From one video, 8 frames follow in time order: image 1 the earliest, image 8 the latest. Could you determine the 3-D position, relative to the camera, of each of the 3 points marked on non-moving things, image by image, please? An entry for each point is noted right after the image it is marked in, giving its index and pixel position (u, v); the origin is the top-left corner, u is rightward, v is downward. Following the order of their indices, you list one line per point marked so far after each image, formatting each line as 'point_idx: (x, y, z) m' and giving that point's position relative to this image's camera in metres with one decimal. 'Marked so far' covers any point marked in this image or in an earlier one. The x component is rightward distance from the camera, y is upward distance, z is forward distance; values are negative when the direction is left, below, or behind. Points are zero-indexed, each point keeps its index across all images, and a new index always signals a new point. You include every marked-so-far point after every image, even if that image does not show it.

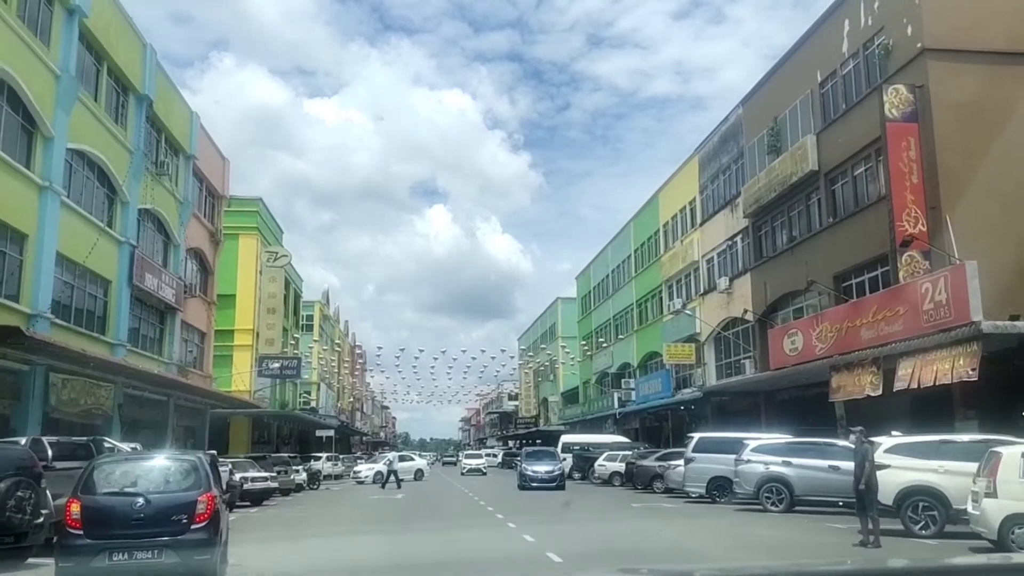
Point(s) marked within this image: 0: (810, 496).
0: (+6.3, -4.4, +19.3) m
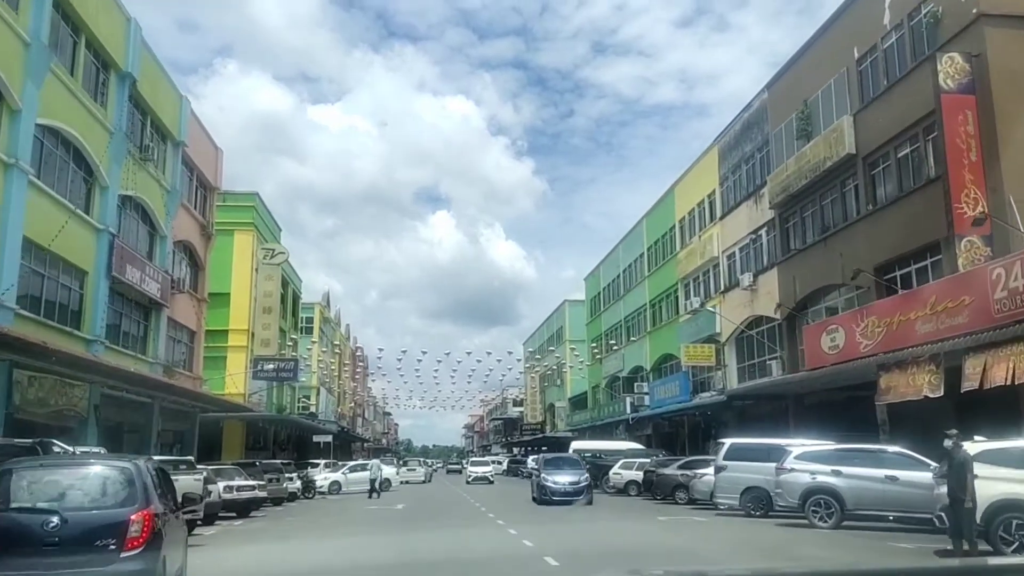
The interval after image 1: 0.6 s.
0: (+6.5, -4.1, +17.1) m
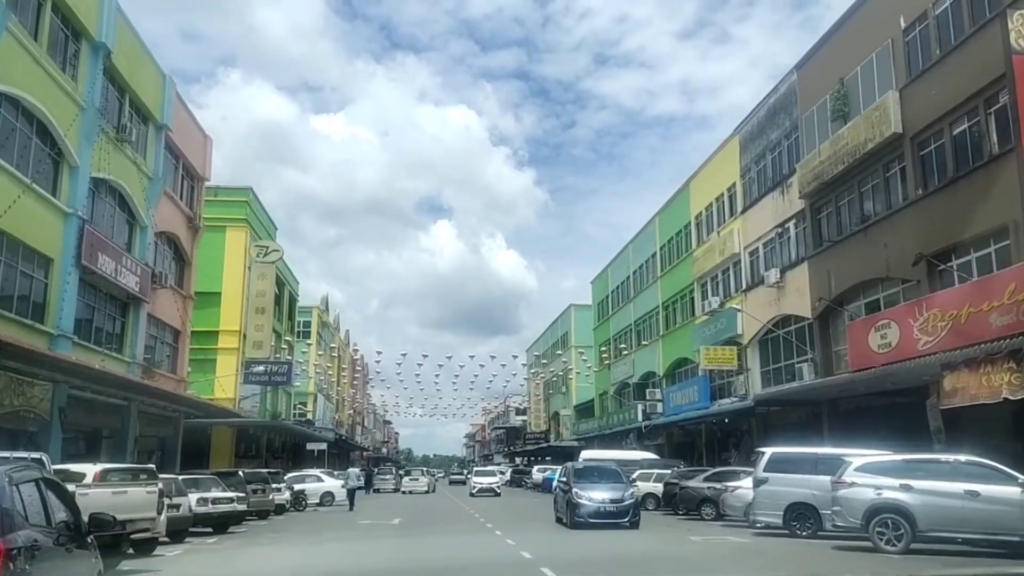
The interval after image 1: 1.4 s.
0: (+6.7, -3.8, +14.6) m
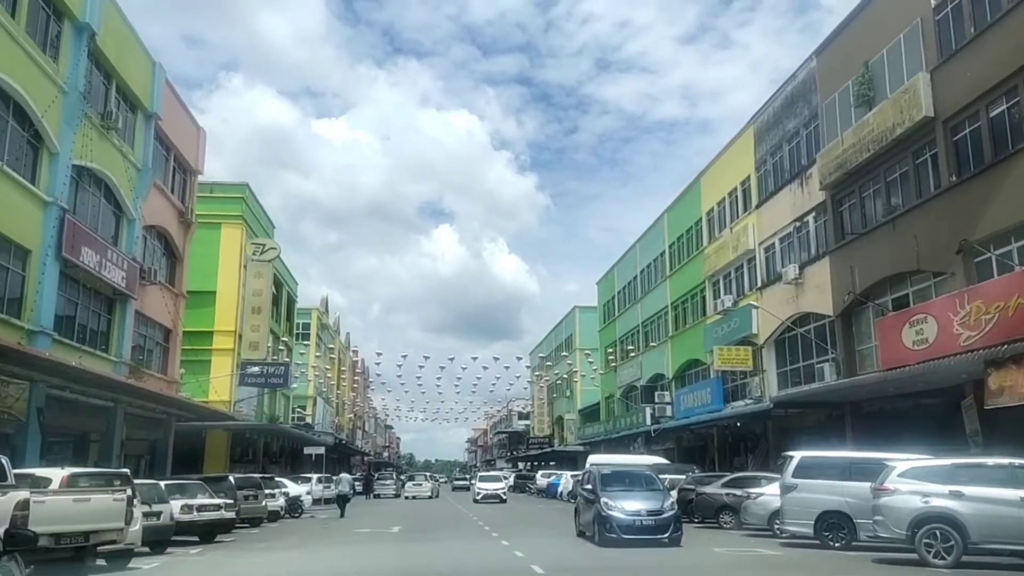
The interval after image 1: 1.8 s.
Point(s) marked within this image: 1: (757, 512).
0: (+6.9, -3.6, +13.1) m
1: (+5.2, -4.7, +19.6) m
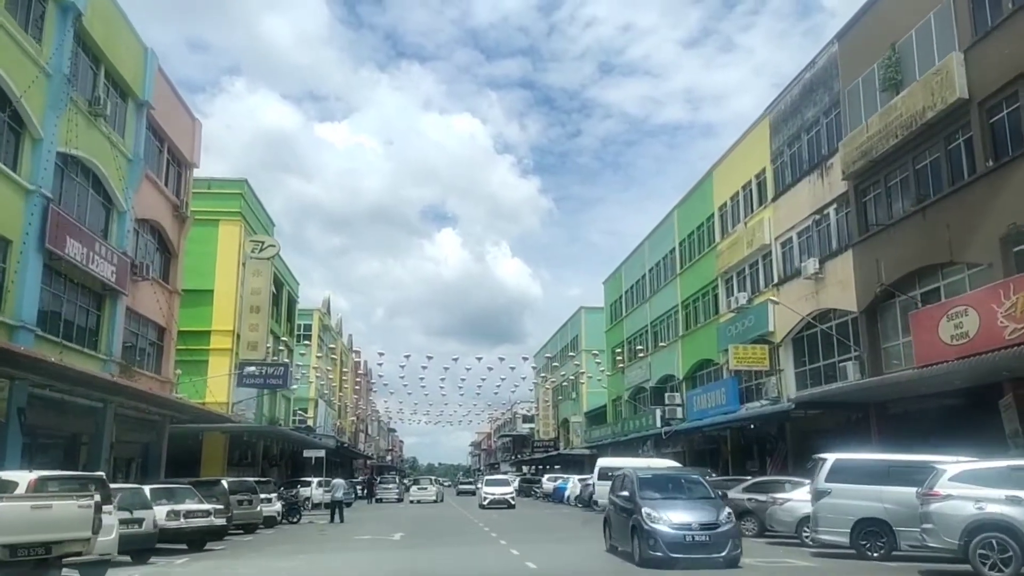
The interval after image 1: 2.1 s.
0: (+7.0, -3.4, +11.9) m
1: (+5.4, -4.6, +18.3) m
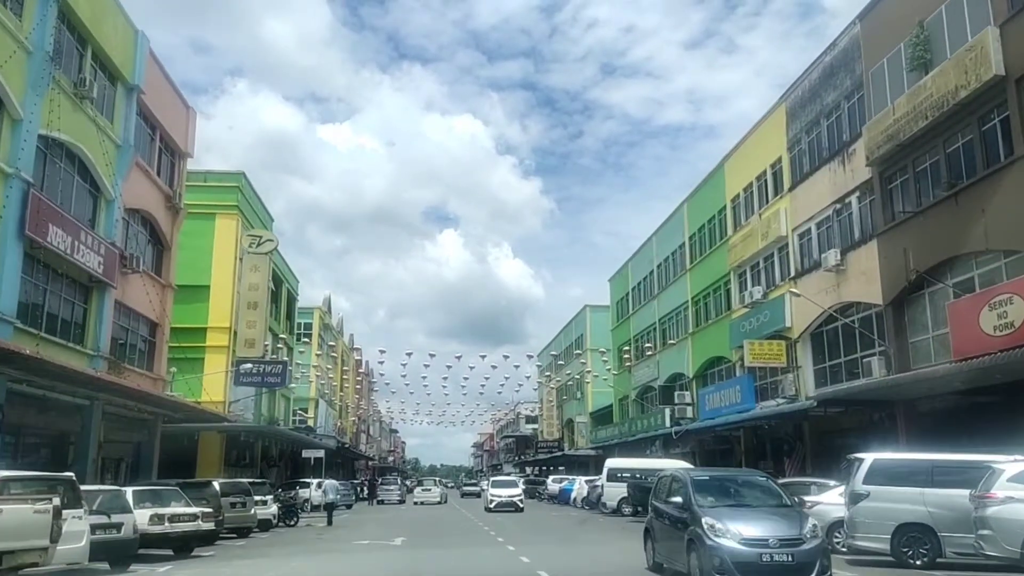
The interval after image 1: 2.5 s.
0: (+7.2, -3.2, +10.6) m
1: (+5.5, -4.3, +17.1) m
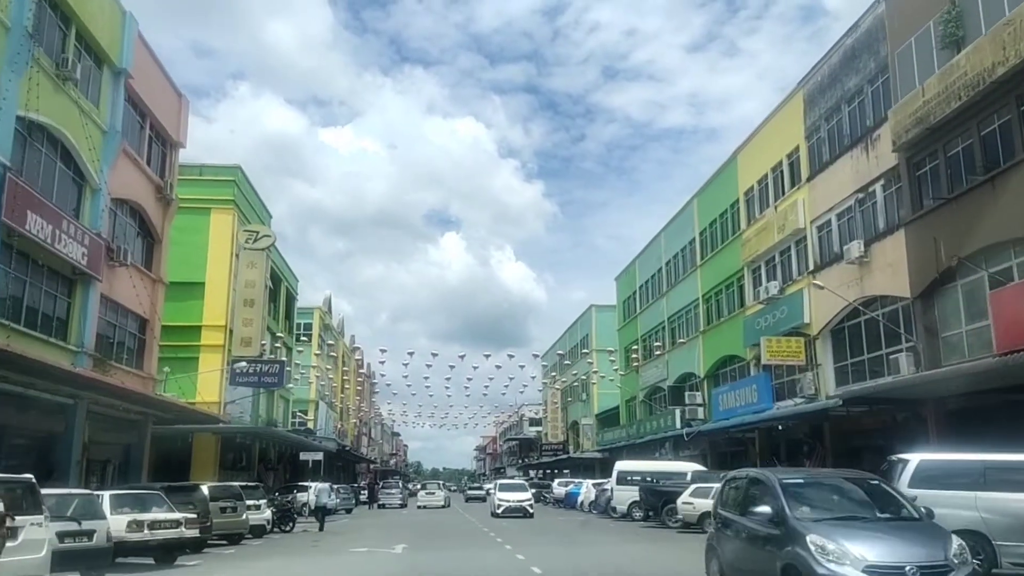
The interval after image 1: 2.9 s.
0: (+7.3, -2.9, +9.3) m
1: (+5.7, -4.1, +15.8) m
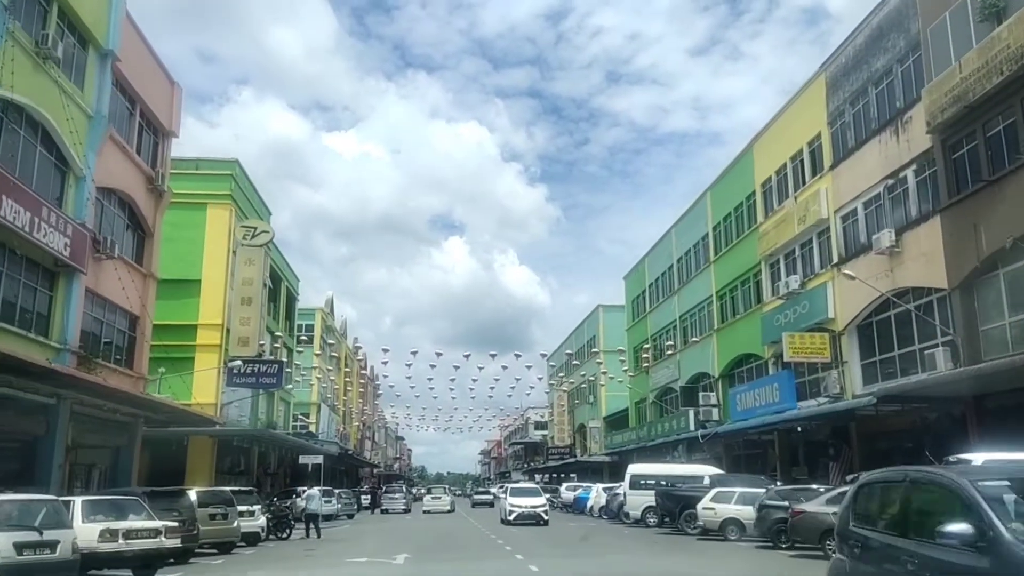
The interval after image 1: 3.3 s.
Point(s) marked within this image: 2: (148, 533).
0: (+7.5, -2.7, +7.8) m
1: (+5.9, -3.9, +14.3) m
2: (-5.7, -3.8, +14.5) m
